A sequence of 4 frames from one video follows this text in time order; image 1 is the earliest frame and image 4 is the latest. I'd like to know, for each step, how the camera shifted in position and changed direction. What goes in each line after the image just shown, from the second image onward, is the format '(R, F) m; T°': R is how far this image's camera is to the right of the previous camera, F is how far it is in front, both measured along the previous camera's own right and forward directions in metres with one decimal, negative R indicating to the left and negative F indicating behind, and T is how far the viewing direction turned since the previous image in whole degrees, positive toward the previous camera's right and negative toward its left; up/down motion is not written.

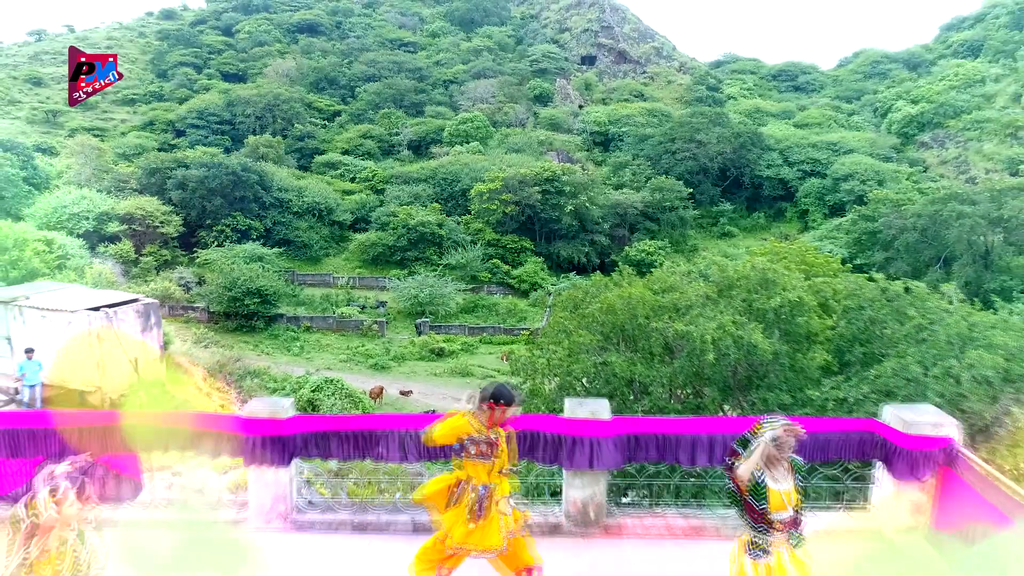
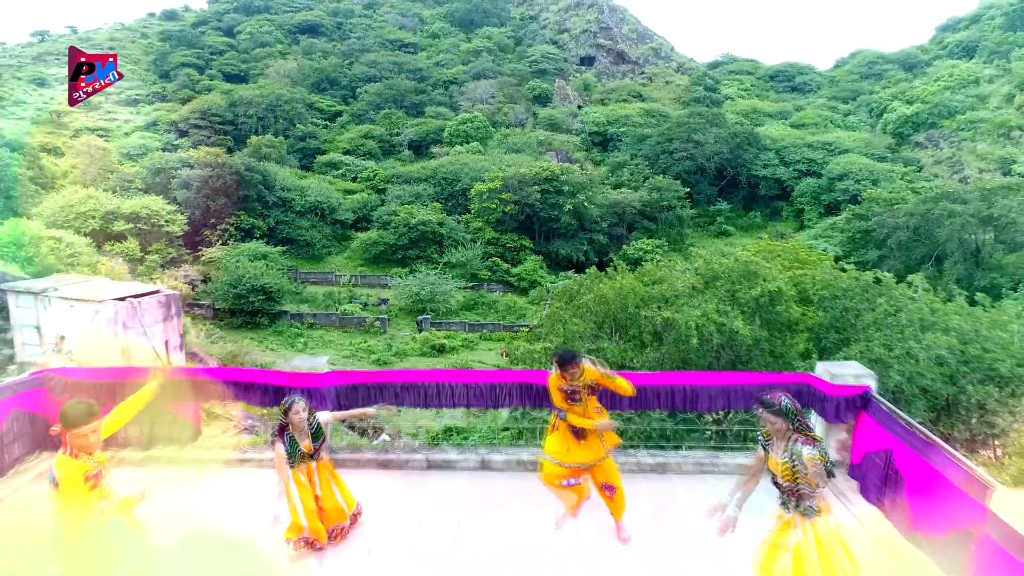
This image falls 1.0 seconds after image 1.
(0.0, -0.5) m; 0°
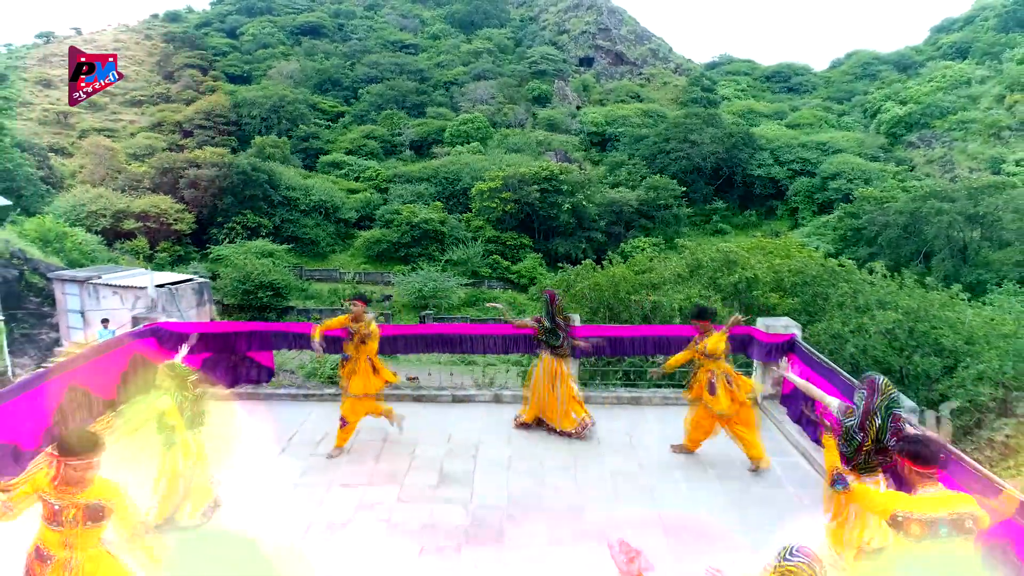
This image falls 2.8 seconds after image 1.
(0.0, -0.8) m; 0°
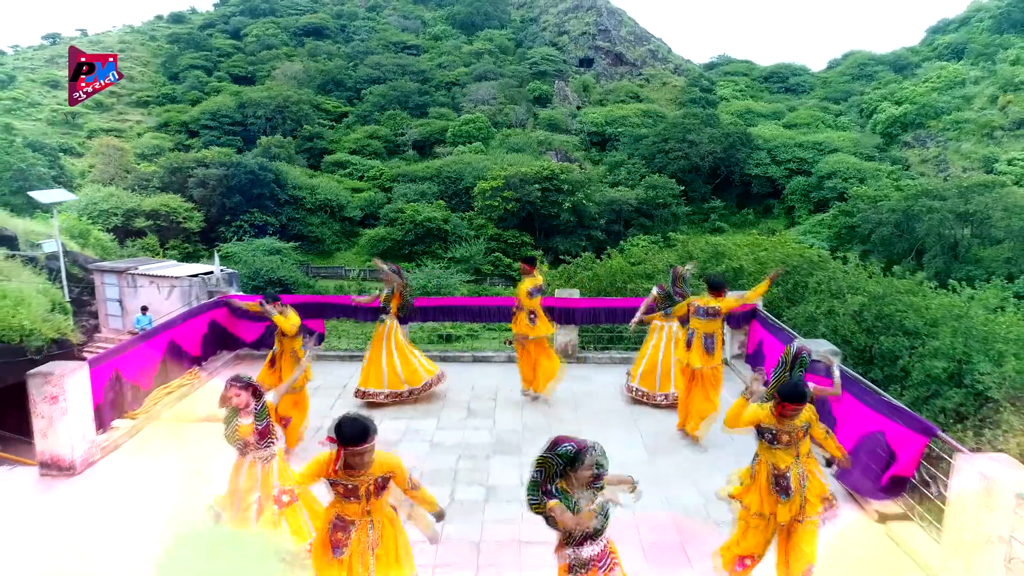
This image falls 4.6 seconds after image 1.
(-0.1, -0.8) m; 0°
